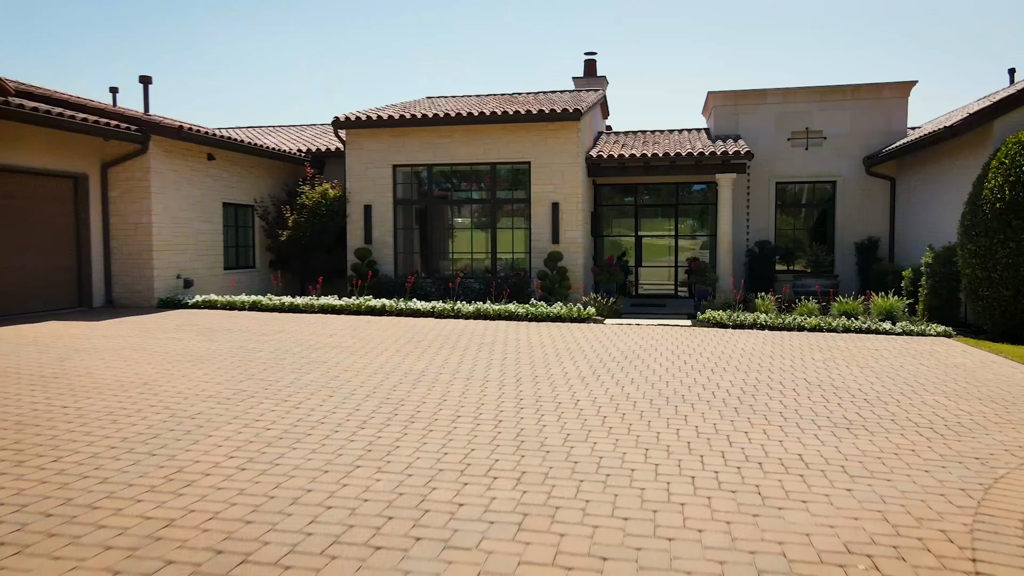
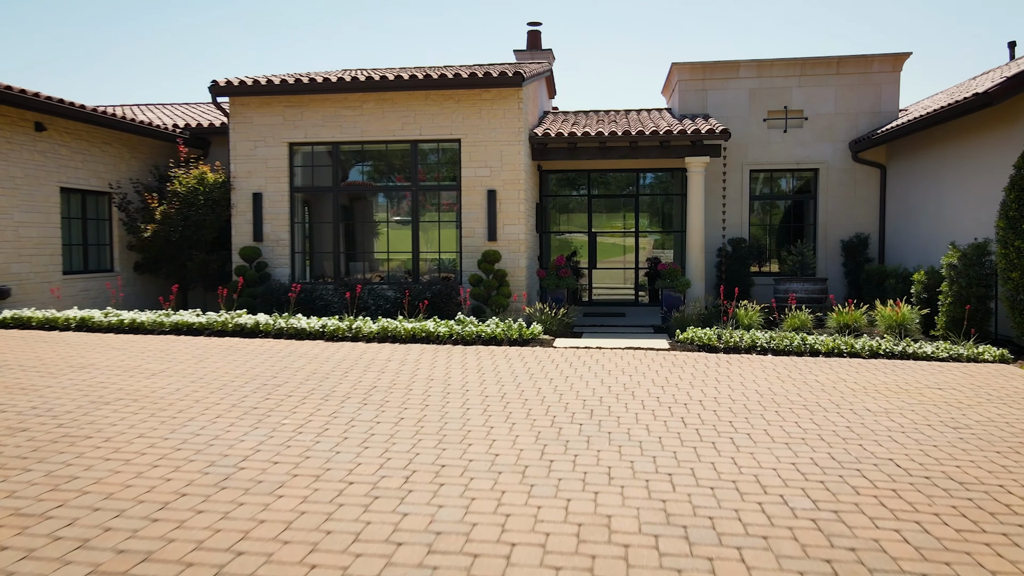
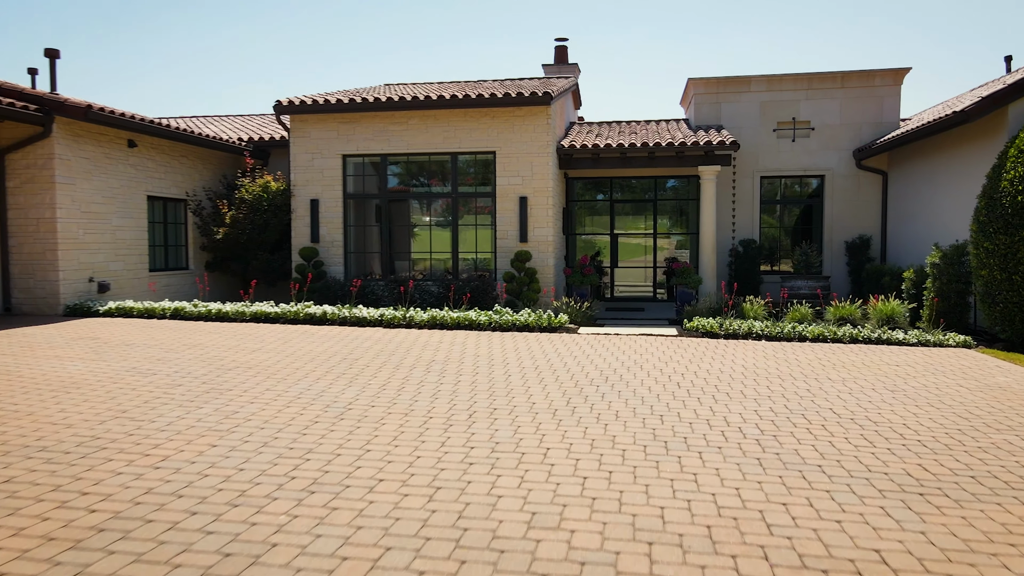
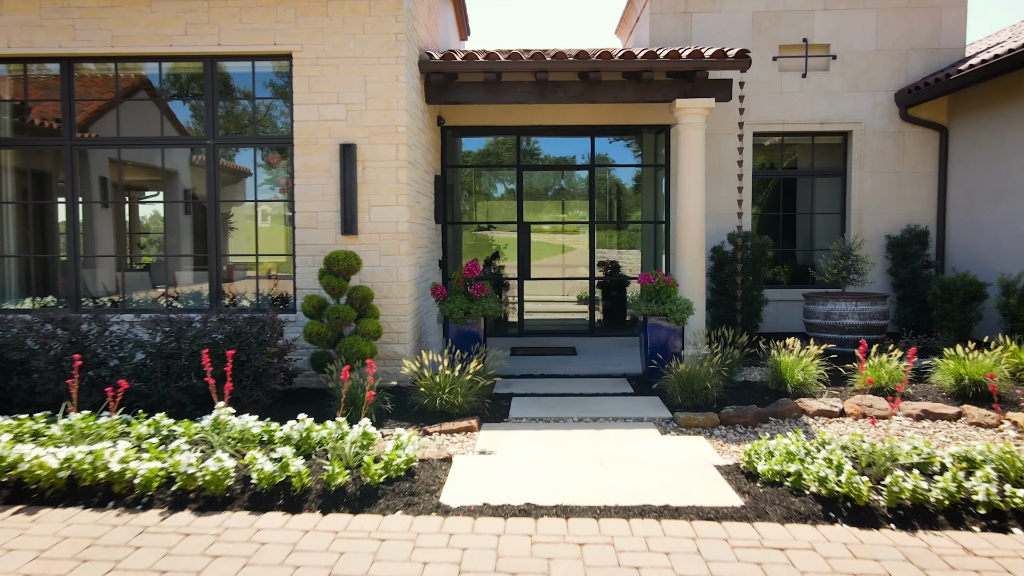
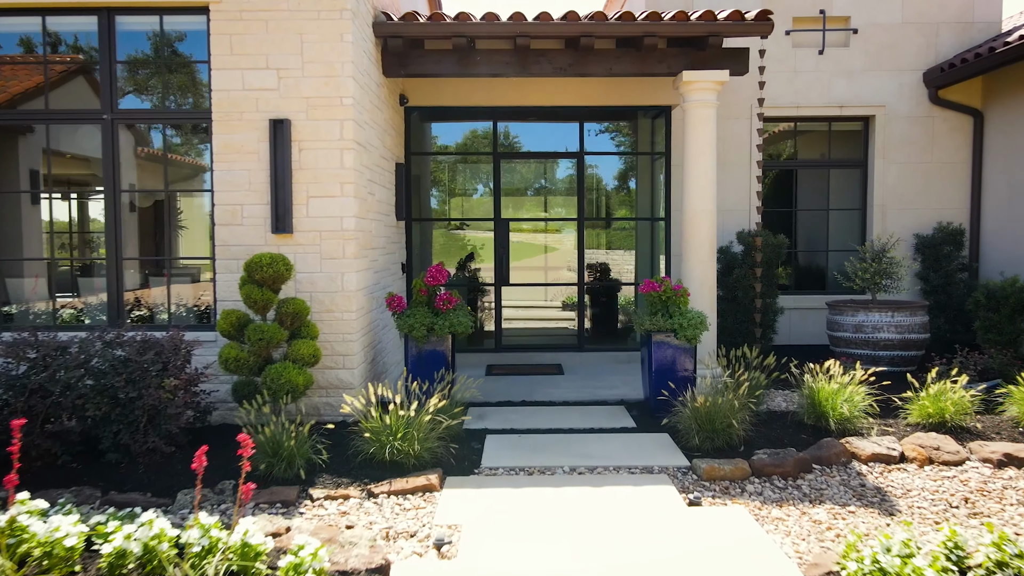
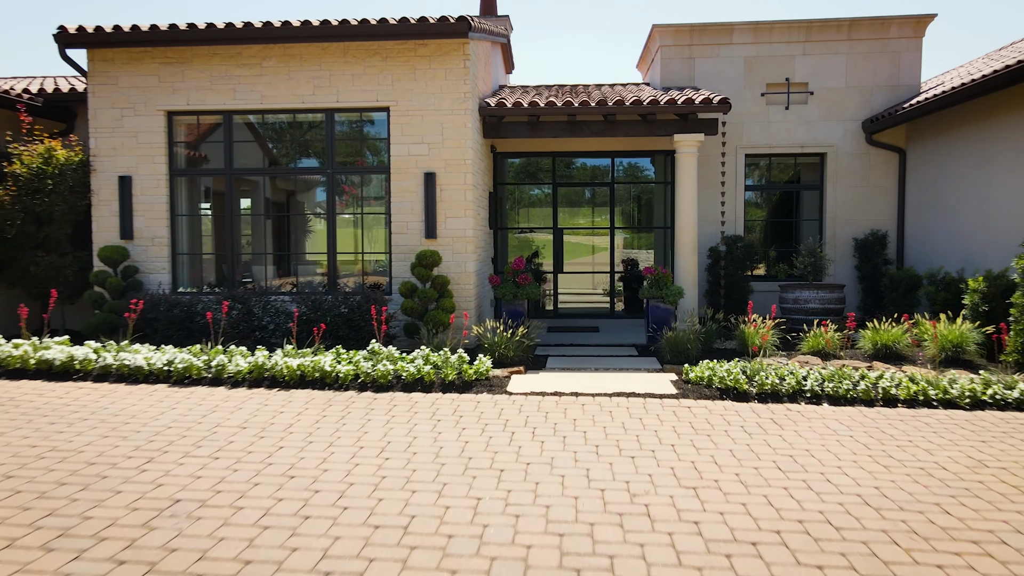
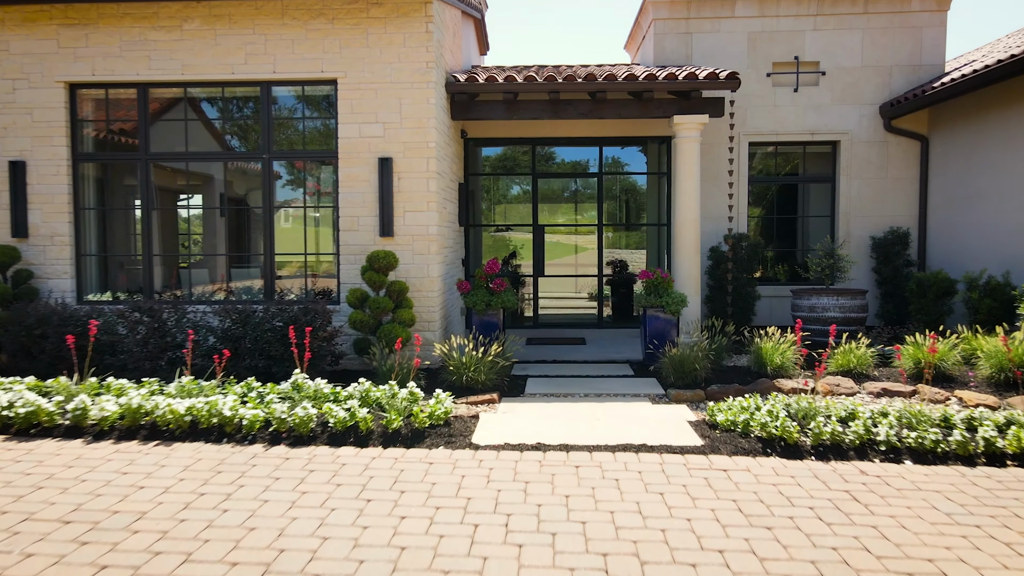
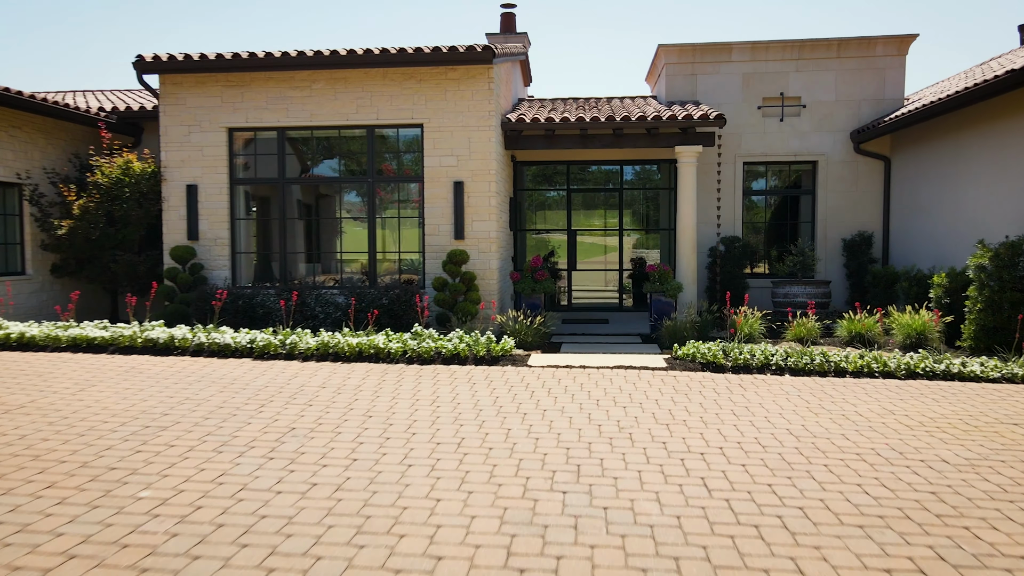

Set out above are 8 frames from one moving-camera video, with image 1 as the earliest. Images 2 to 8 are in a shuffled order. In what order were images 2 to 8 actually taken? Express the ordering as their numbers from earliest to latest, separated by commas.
3, 2, 8, 6, 7, 4, 5
